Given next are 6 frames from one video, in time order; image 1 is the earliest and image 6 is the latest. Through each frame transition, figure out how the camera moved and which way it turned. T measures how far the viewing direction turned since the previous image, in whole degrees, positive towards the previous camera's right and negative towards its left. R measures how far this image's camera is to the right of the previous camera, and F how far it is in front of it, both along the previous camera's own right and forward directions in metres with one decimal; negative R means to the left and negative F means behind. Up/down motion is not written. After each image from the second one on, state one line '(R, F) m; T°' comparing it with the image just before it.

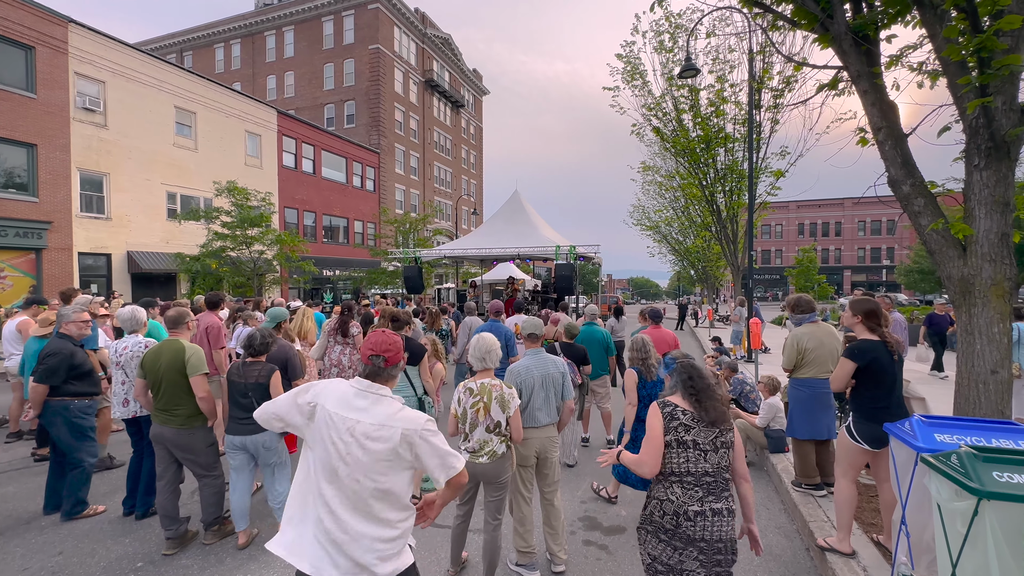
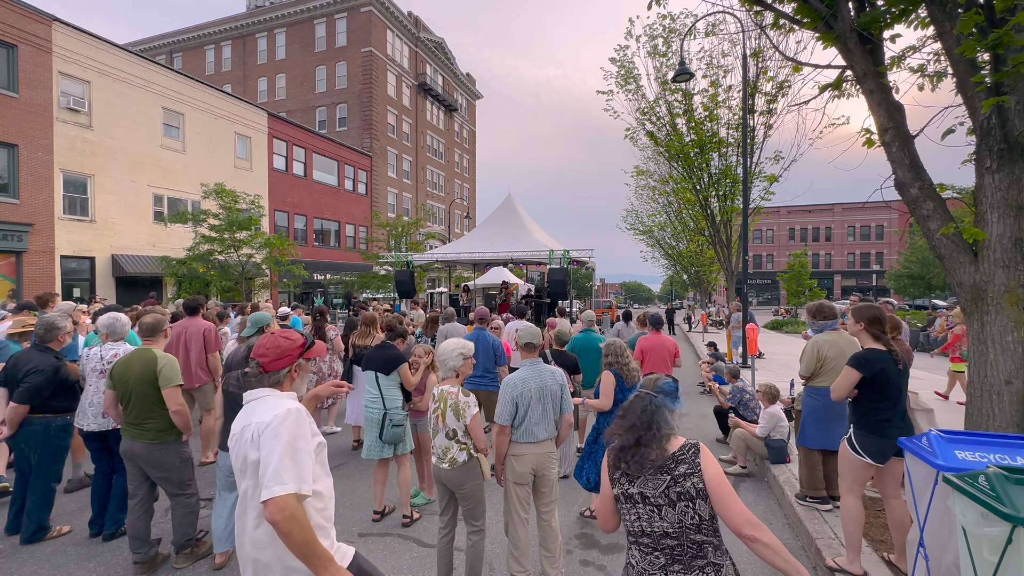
(0.0, +0.2) m; +1°
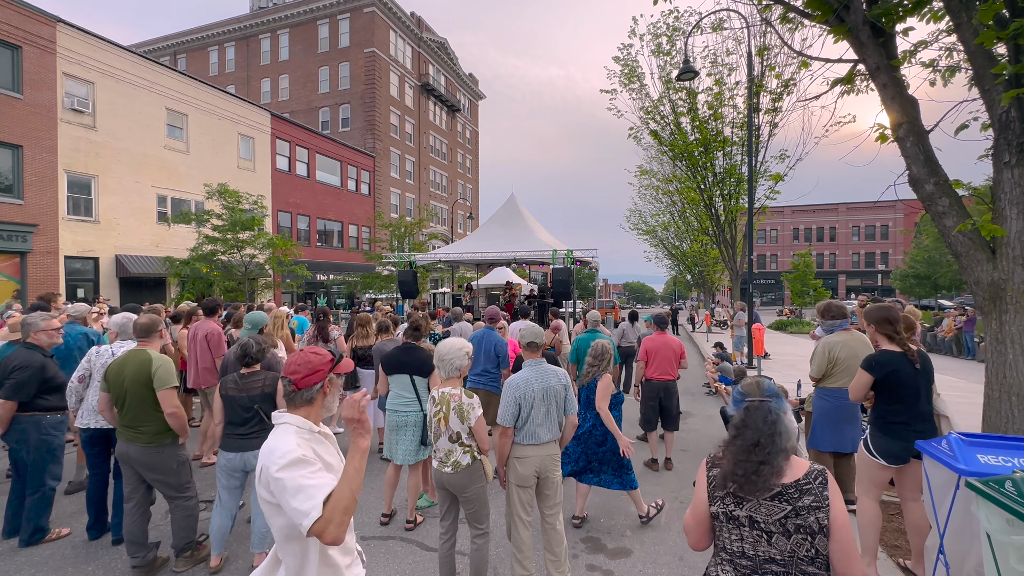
(0.0, +0.1) m; 0°
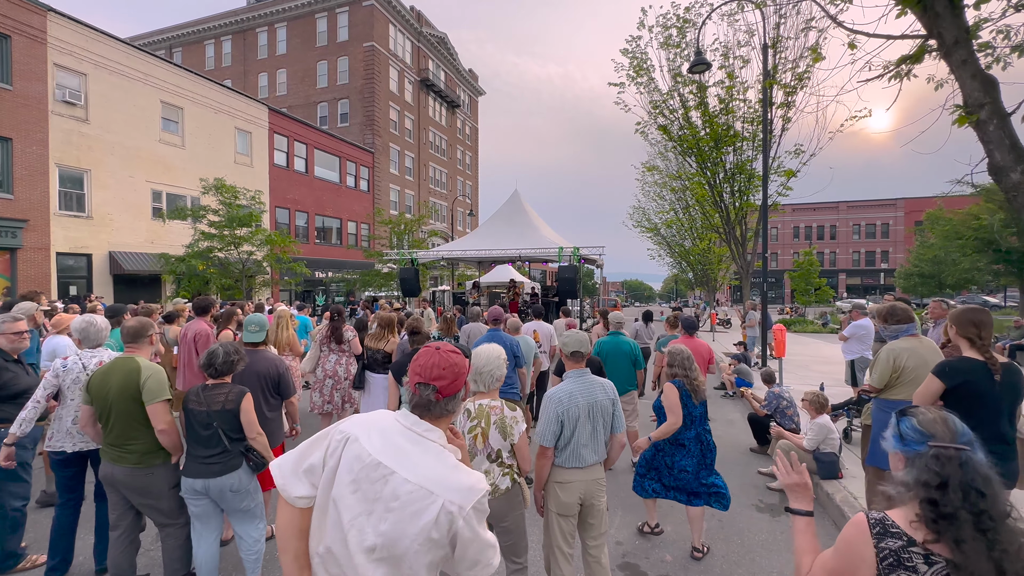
(-0.3, +0.4) m; 0°
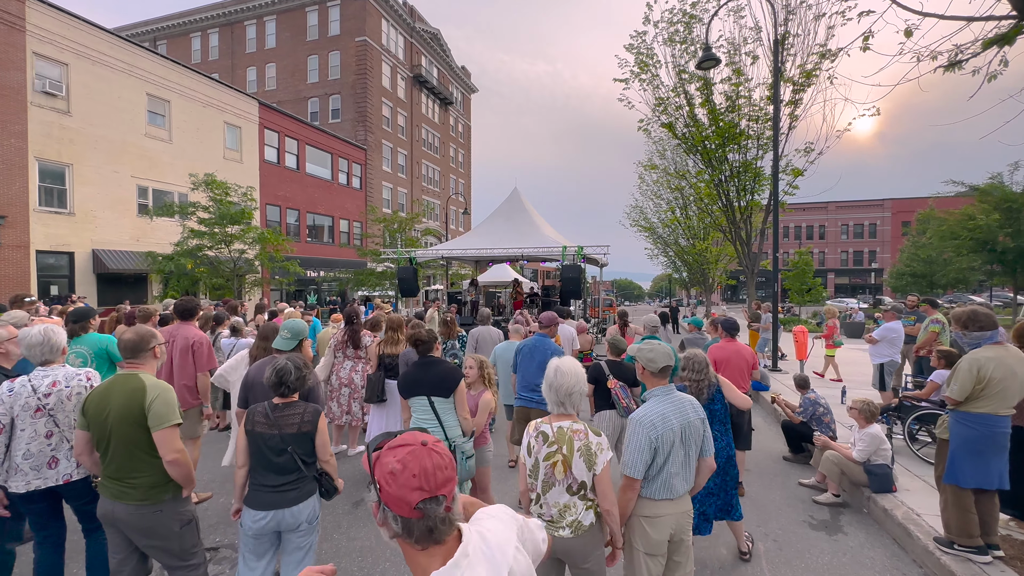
(-0.5, +0.4) m; +1°
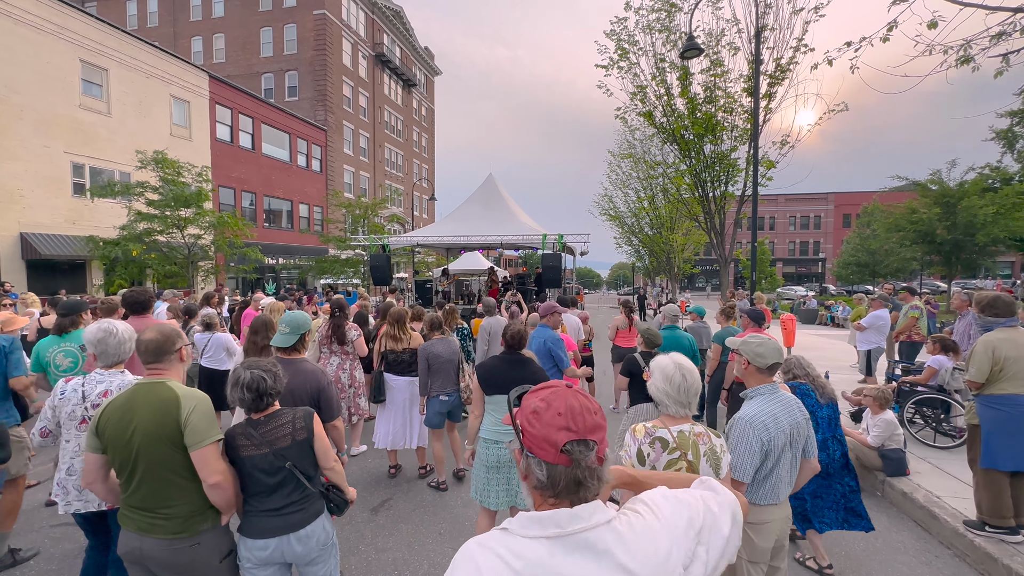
(-0.7, +0.3) m; +5°
